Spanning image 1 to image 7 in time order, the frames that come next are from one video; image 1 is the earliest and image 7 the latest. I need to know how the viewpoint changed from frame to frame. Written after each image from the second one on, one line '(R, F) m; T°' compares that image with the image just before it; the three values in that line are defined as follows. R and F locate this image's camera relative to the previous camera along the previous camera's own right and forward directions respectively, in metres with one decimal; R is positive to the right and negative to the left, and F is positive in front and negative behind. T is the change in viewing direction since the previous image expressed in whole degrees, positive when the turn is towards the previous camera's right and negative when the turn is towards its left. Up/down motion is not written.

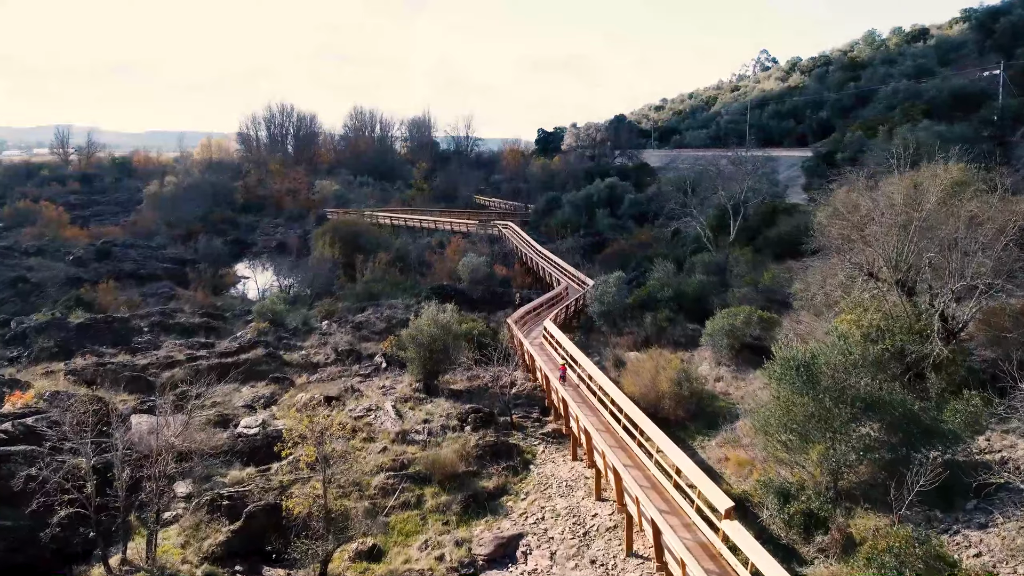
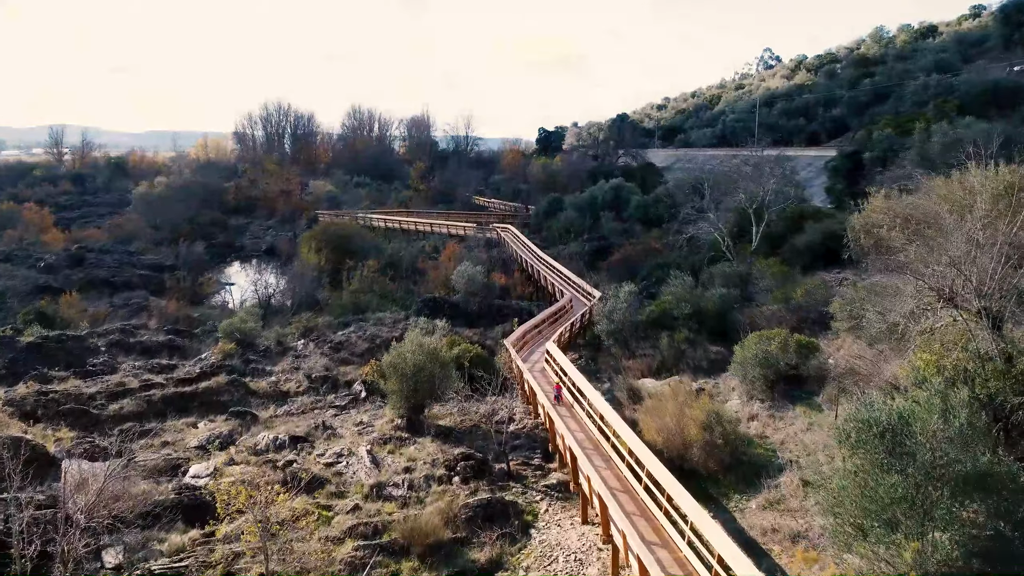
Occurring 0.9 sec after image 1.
(0.0, +2.4) m; 0°
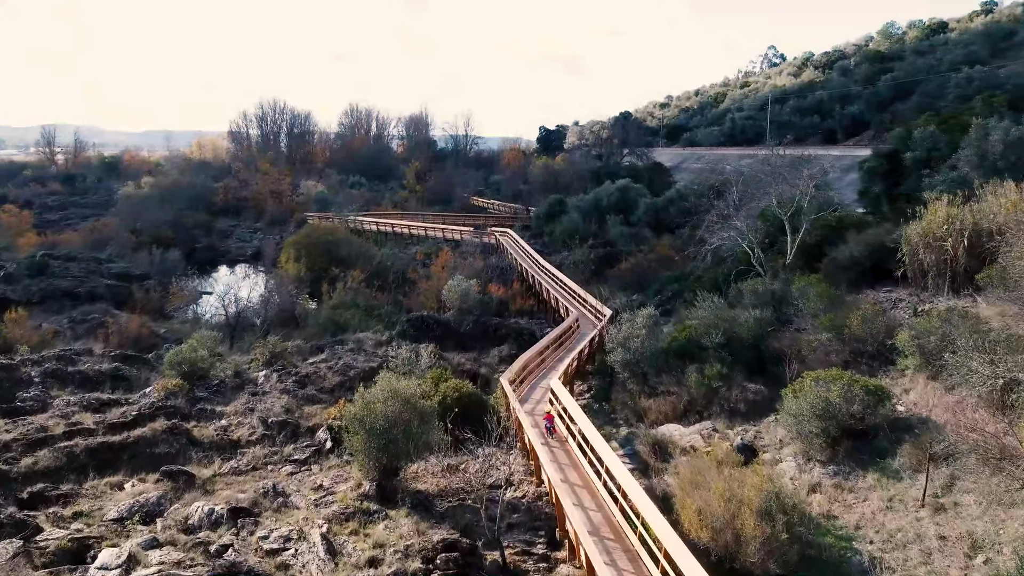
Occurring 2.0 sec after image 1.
(0.0, +3.0) m; 0°
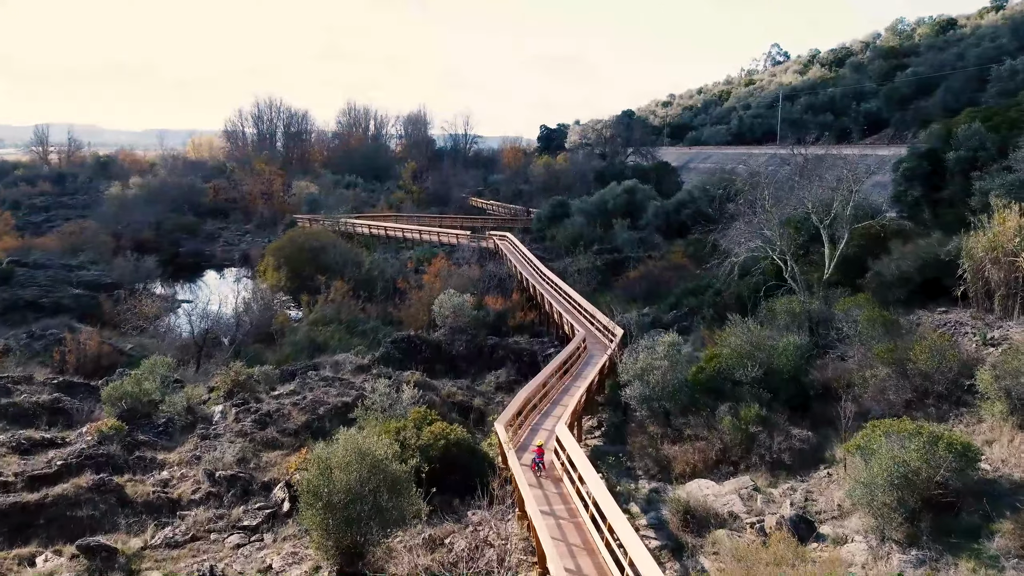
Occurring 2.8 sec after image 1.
(0.0, +2.4) m; 0°
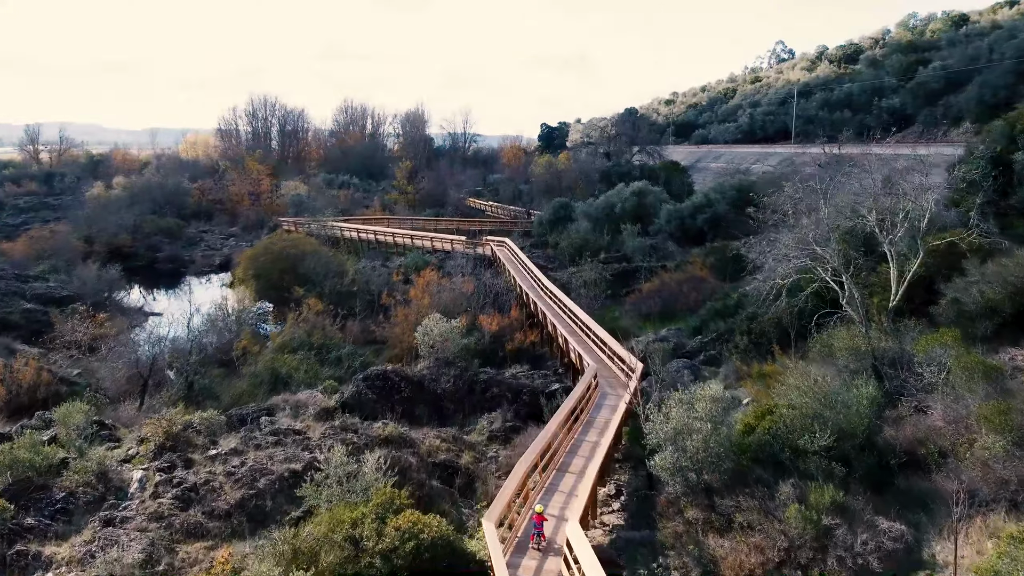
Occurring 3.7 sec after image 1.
(0.0, +3.1) m; 0°
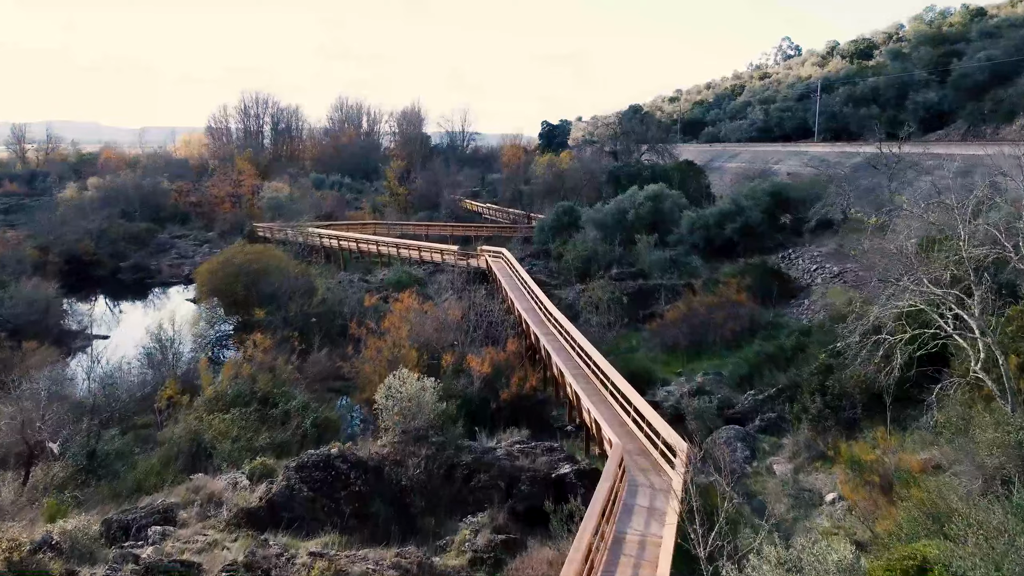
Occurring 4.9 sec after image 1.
(+0.1, +4.2) m; 0°
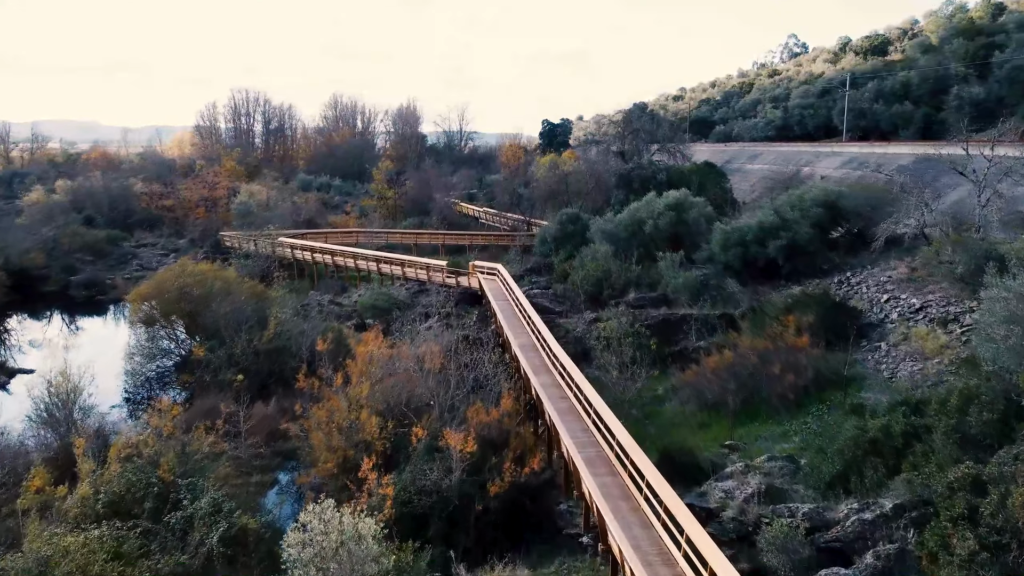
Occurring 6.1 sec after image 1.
(+0.1, +4.4) m; 0°
